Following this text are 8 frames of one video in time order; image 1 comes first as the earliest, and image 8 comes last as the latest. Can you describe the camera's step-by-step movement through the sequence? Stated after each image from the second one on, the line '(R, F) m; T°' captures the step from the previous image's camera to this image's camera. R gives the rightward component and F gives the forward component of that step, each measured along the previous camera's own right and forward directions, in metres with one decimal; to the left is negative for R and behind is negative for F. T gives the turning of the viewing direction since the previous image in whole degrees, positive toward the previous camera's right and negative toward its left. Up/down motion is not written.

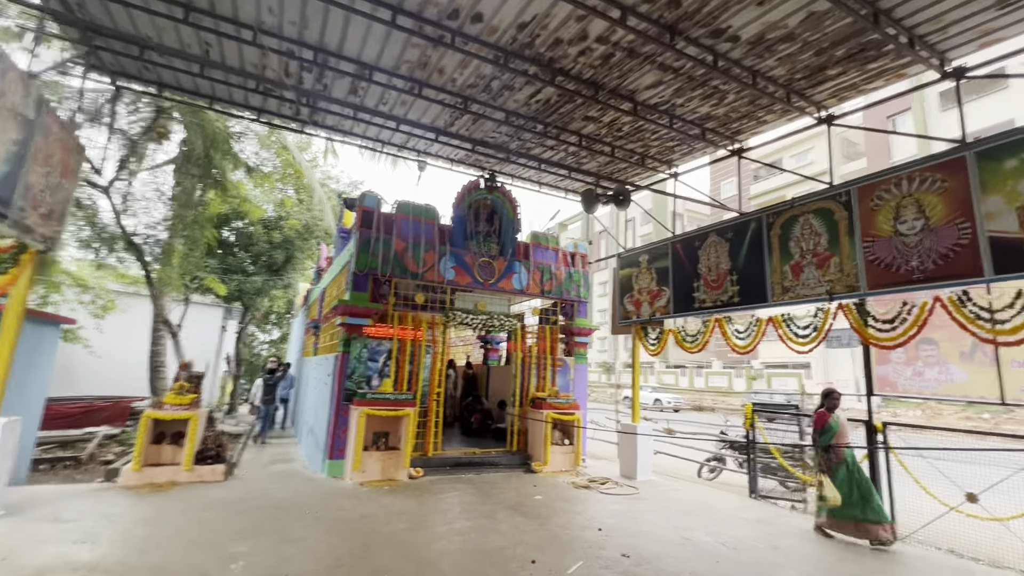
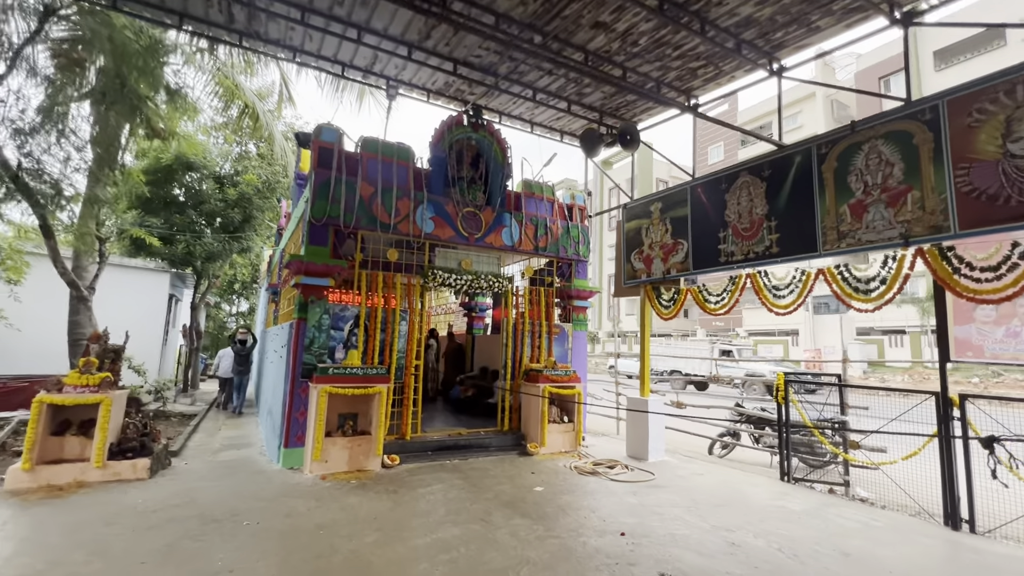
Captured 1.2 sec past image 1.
(-0.1, +1.2) m; +2°
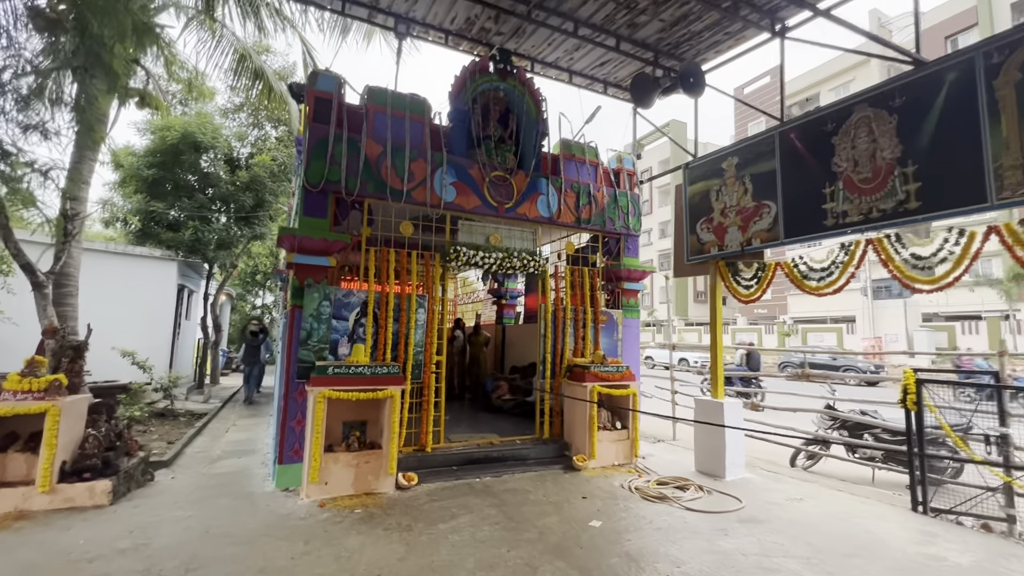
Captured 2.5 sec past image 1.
(-0.1, +1.2) m; -3°
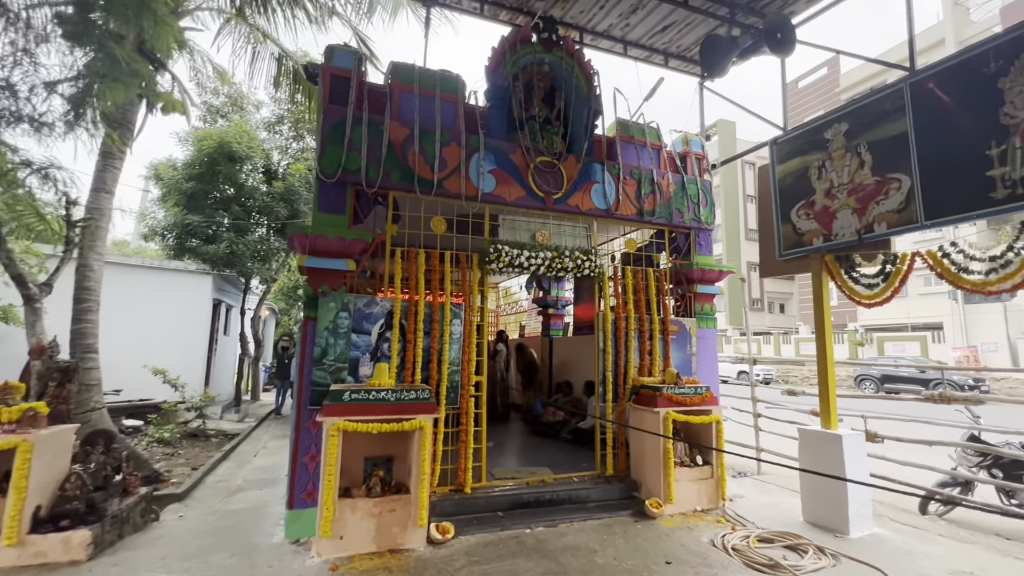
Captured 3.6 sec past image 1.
(-0.1, +0.9) m; -5°
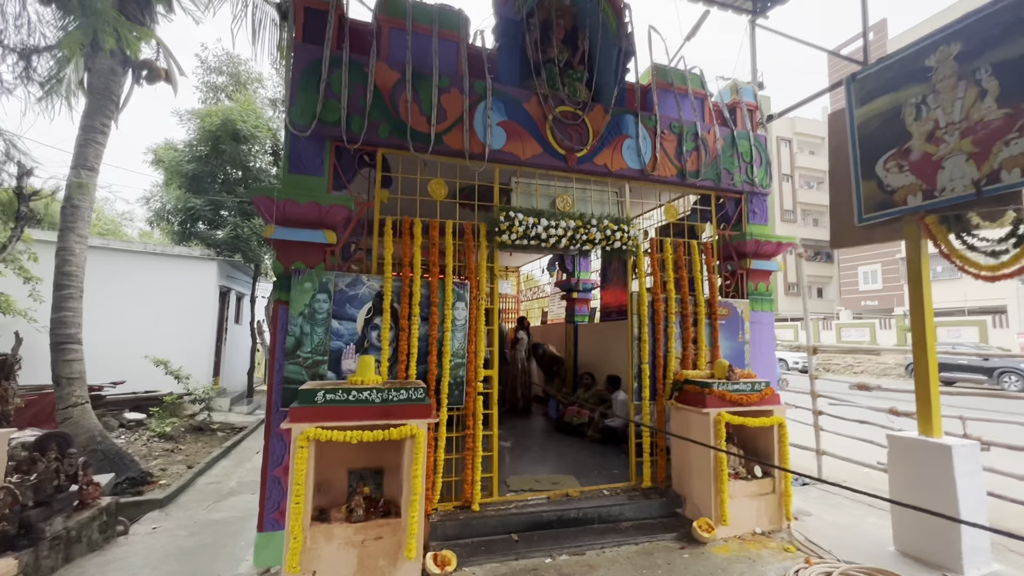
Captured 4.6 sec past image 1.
(+0.1, +0.8) m; -3°
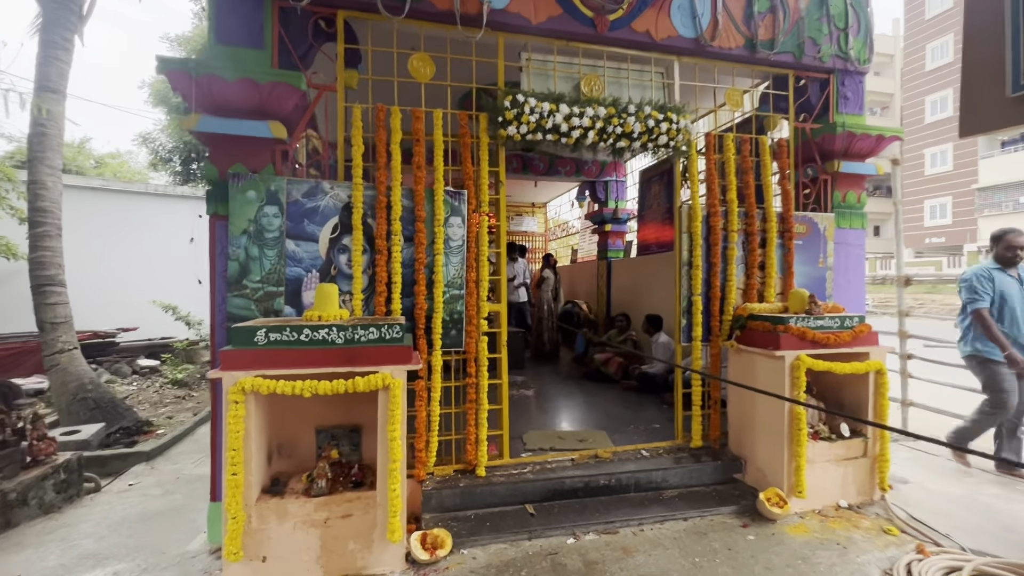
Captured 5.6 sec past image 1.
(+0.1, +0.9) m; -4°
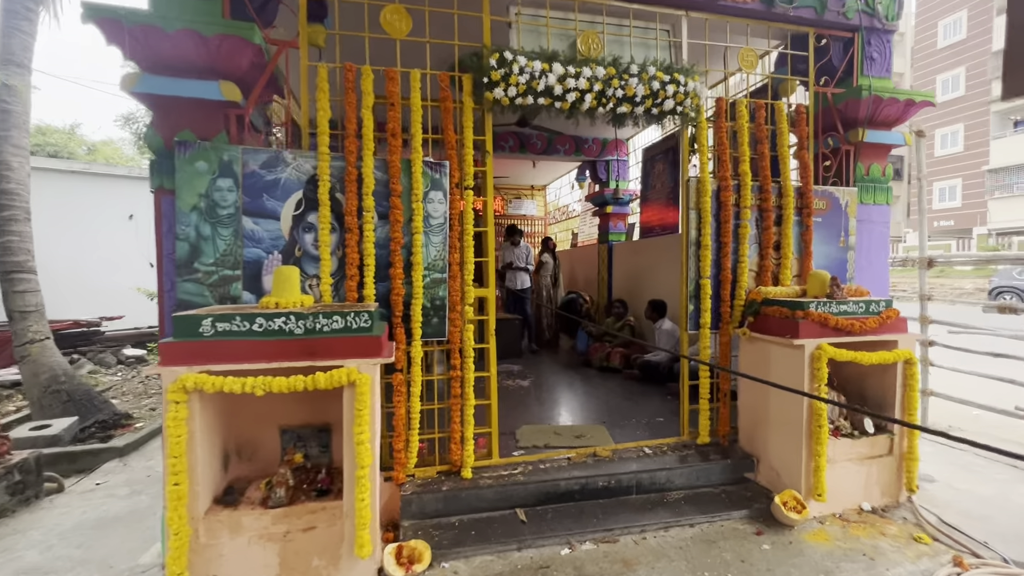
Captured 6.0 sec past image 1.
(+0.1, +0.3) m; 0°
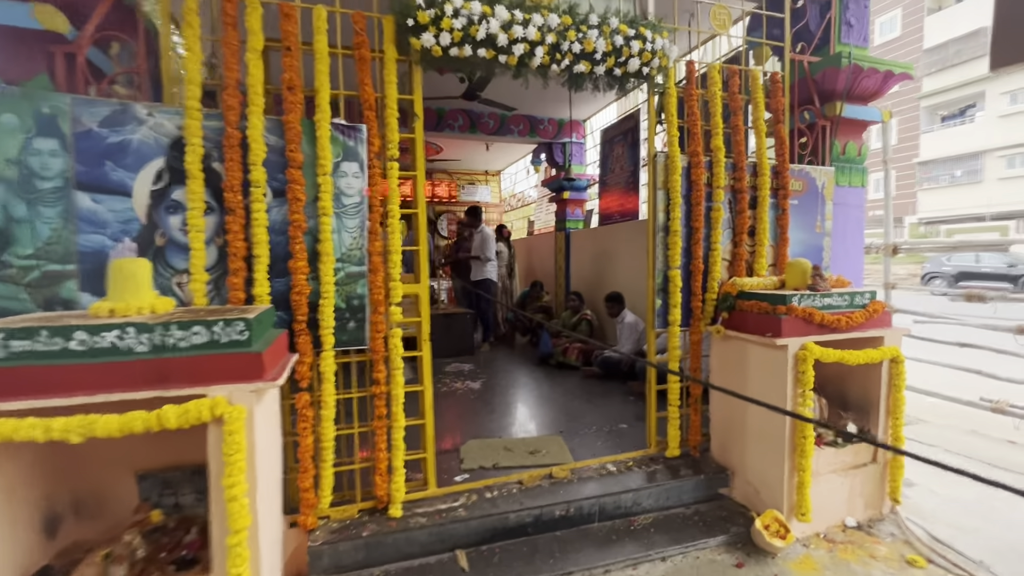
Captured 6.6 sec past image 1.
(+0.1, +0.5) m; +5°
